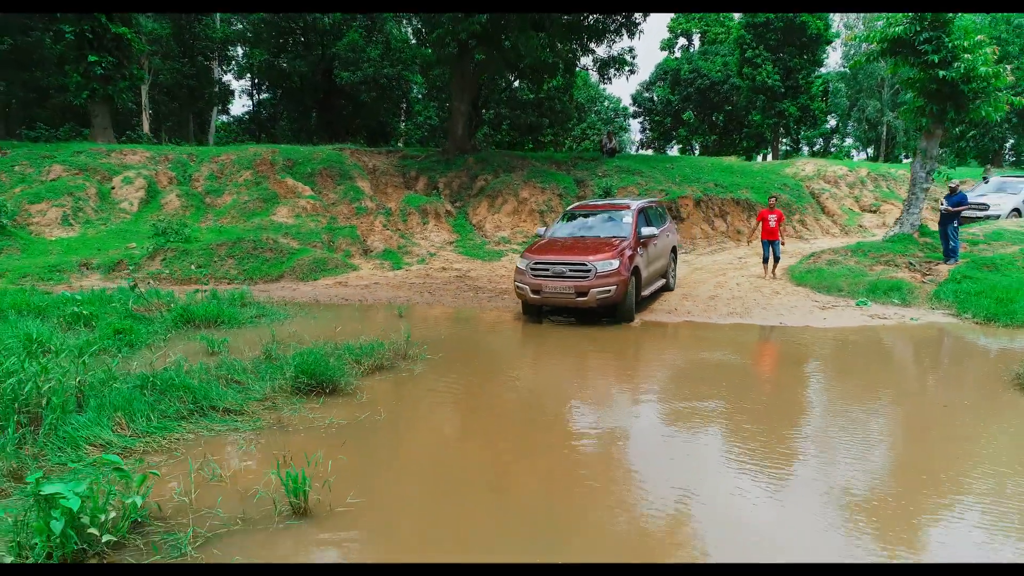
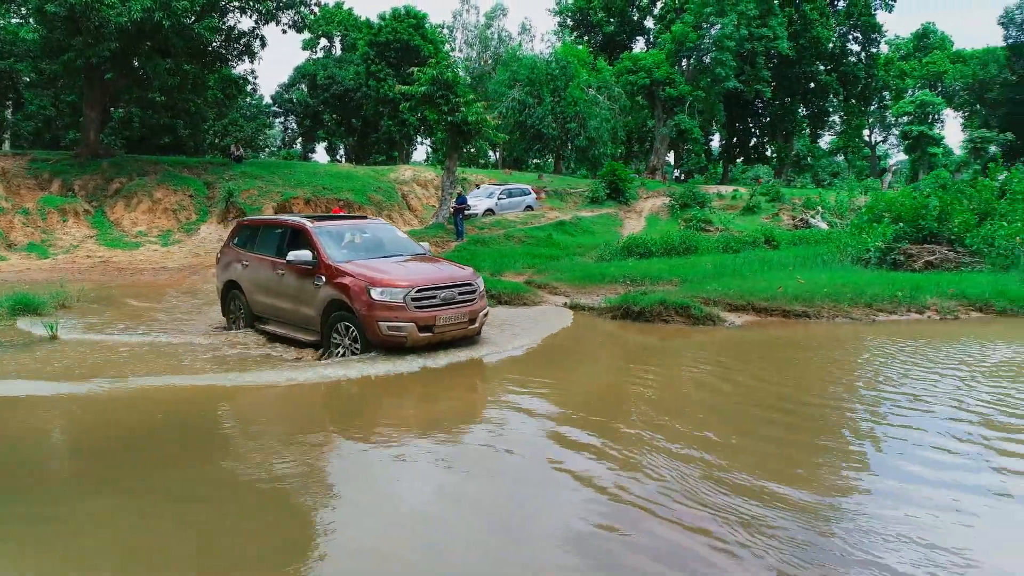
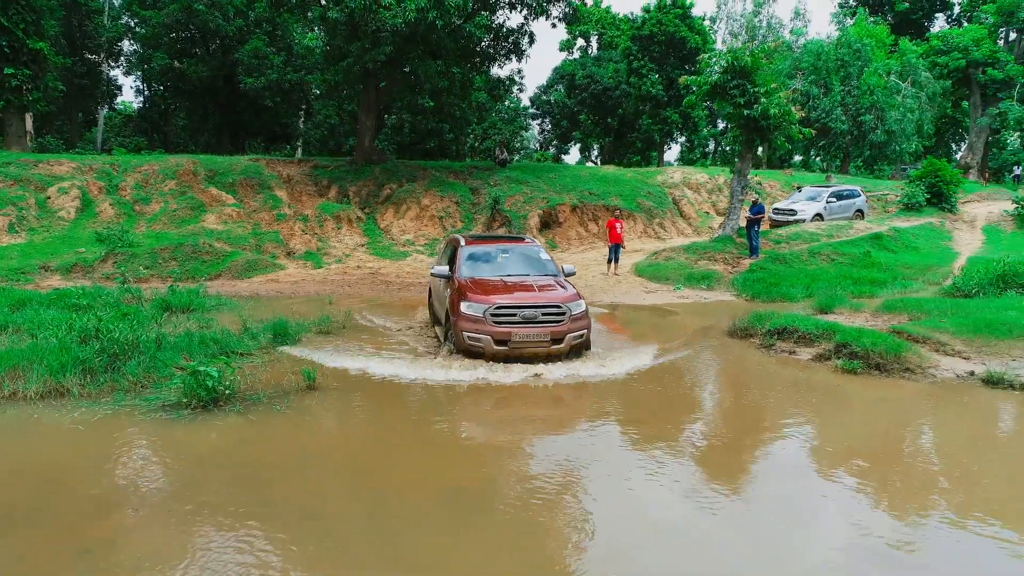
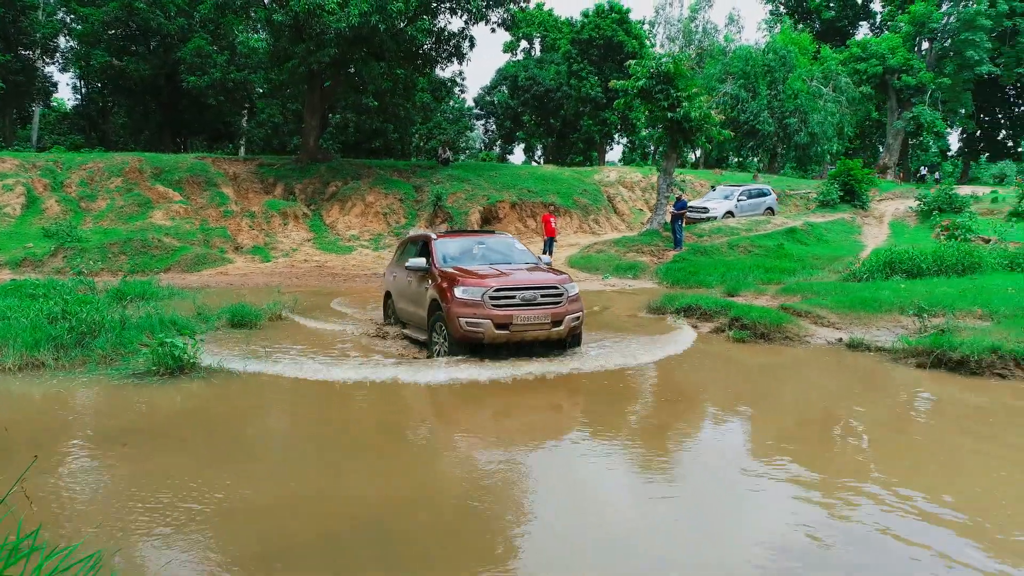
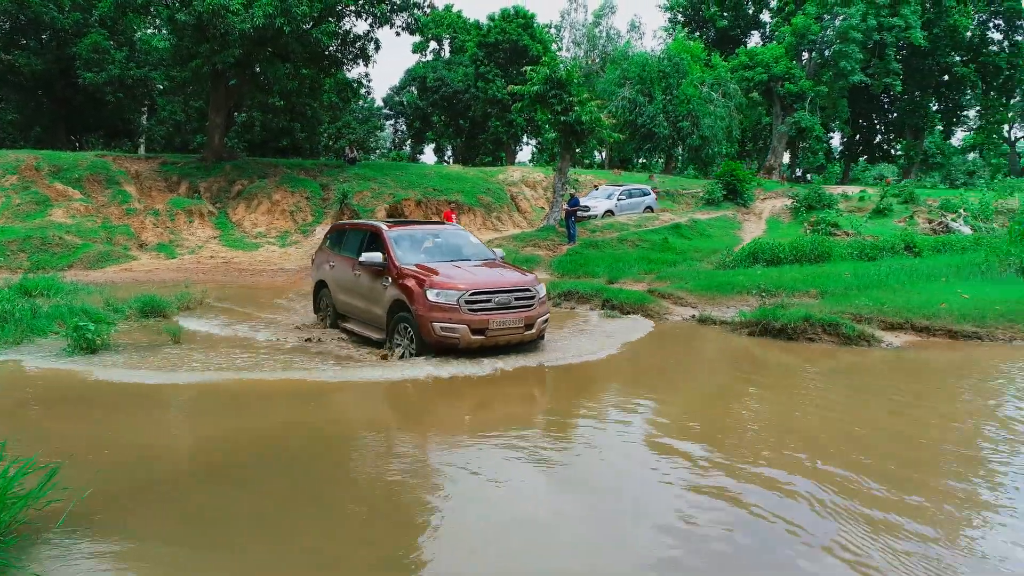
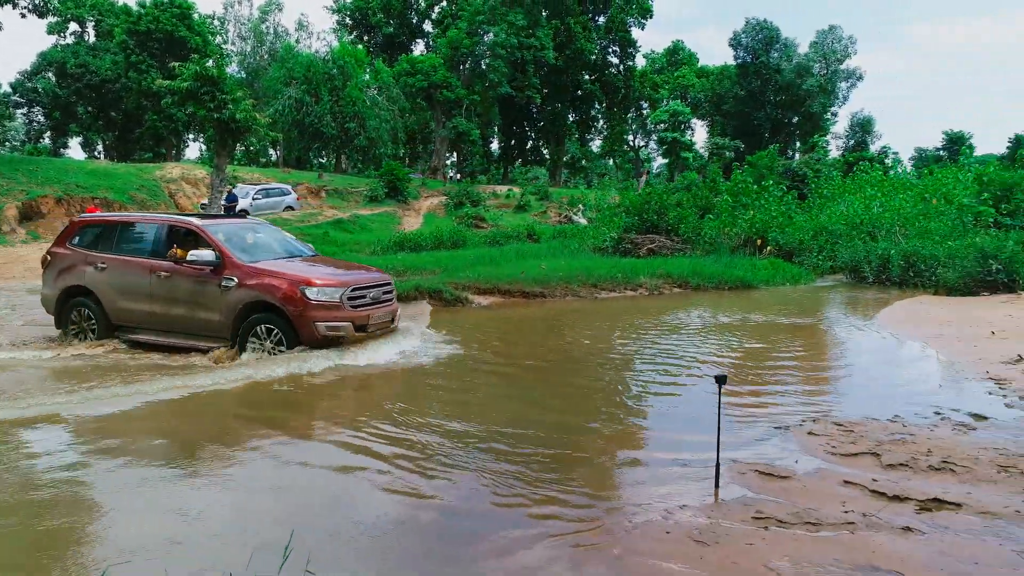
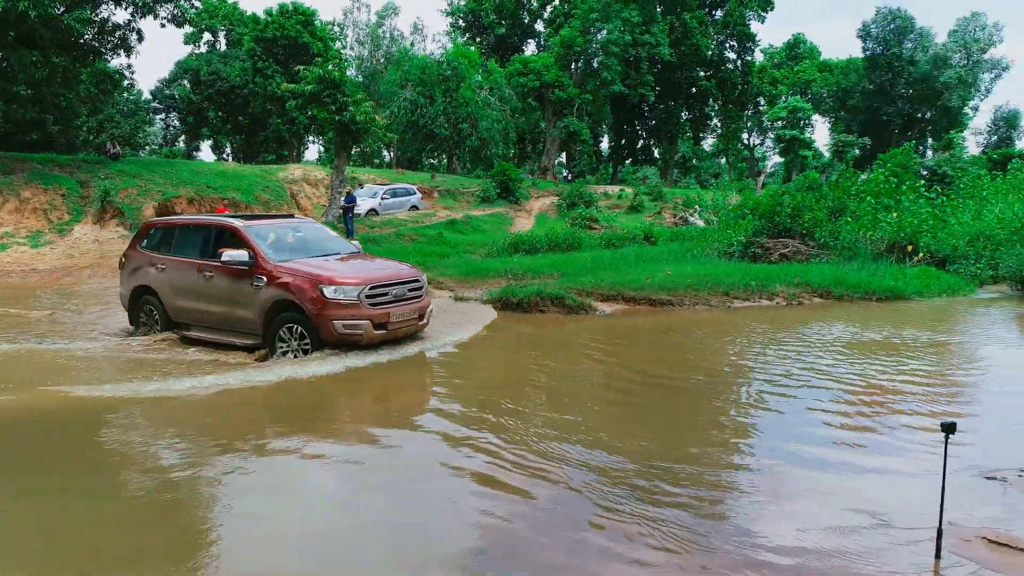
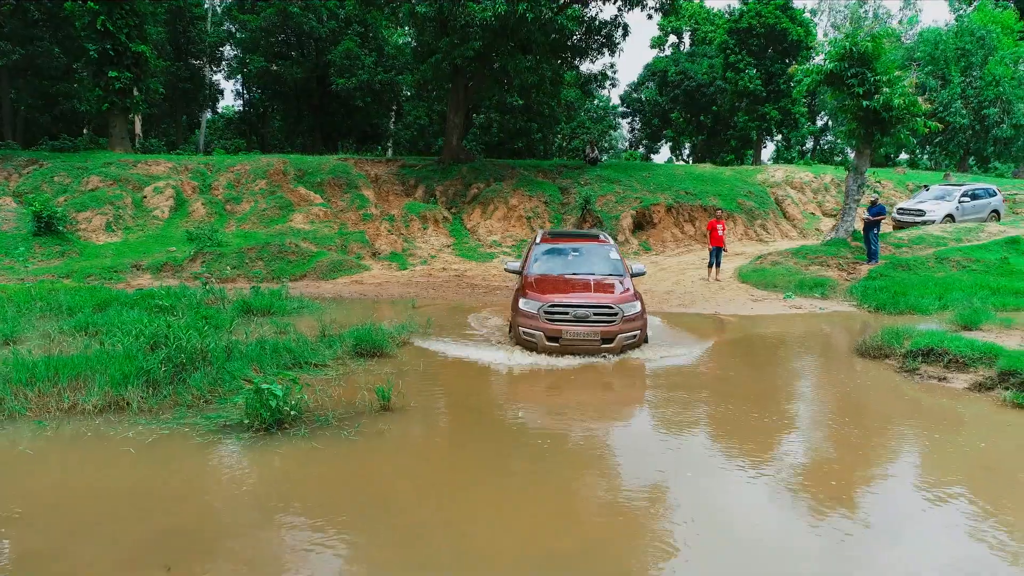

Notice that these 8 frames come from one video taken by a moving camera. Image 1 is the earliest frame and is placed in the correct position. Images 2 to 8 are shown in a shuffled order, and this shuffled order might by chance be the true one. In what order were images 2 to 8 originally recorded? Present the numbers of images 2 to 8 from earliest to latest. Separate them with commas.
8, 3, 4, 5, 2, 7, 6
